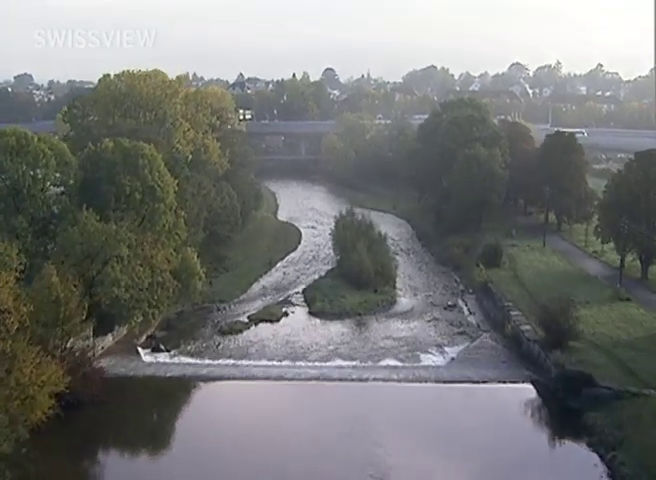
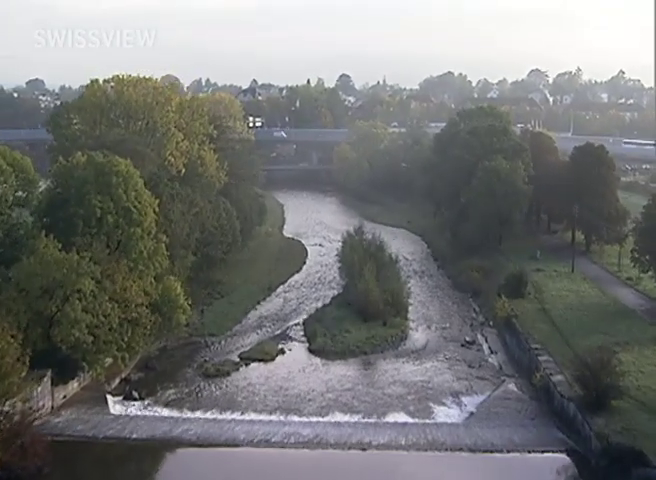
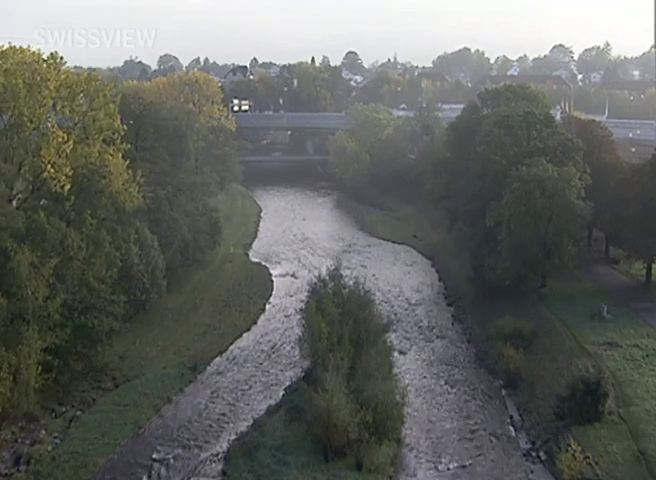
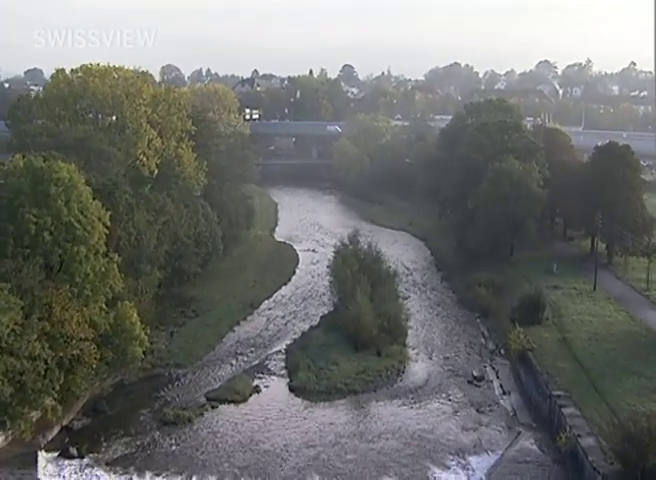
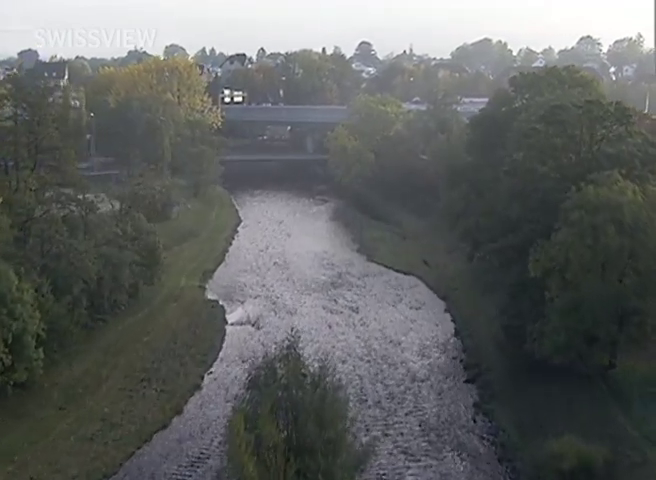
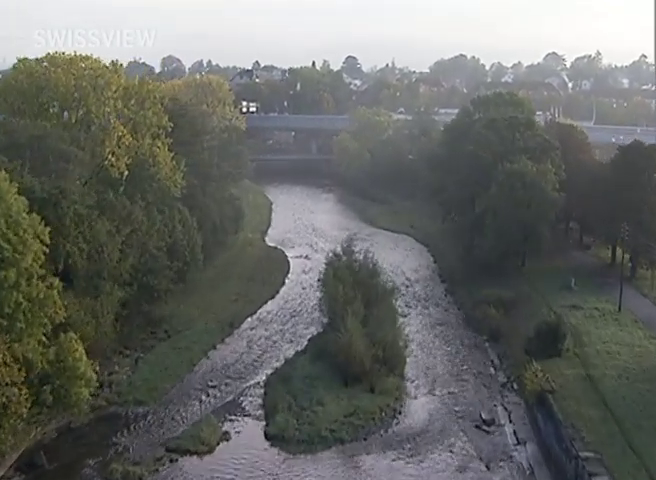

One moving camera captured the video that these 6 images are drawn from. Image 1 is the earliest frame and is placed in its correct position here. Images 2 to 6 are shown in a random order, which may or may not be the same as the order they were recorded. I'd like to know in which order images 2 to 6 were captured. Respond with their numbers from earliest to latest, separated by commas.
2, 4, 6, 3, 5
